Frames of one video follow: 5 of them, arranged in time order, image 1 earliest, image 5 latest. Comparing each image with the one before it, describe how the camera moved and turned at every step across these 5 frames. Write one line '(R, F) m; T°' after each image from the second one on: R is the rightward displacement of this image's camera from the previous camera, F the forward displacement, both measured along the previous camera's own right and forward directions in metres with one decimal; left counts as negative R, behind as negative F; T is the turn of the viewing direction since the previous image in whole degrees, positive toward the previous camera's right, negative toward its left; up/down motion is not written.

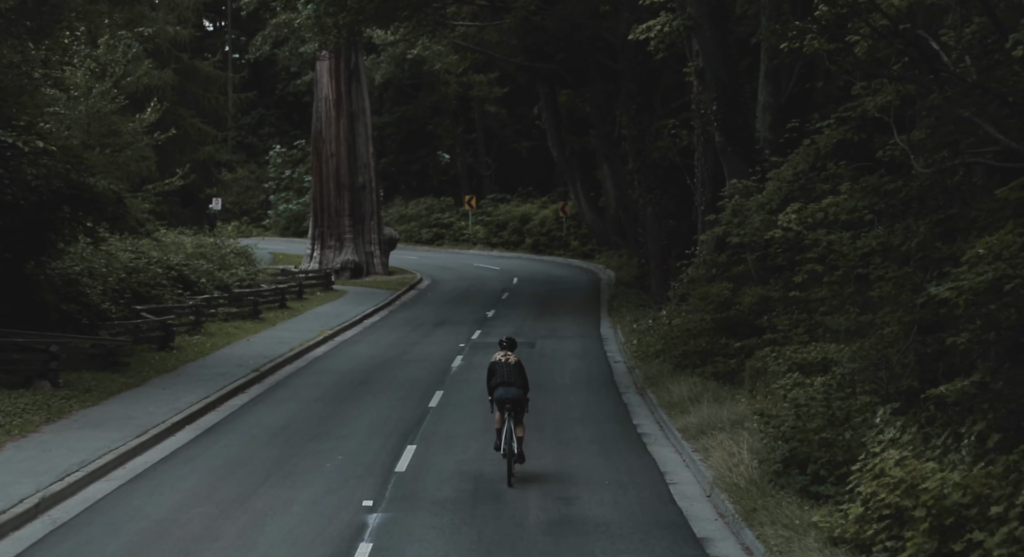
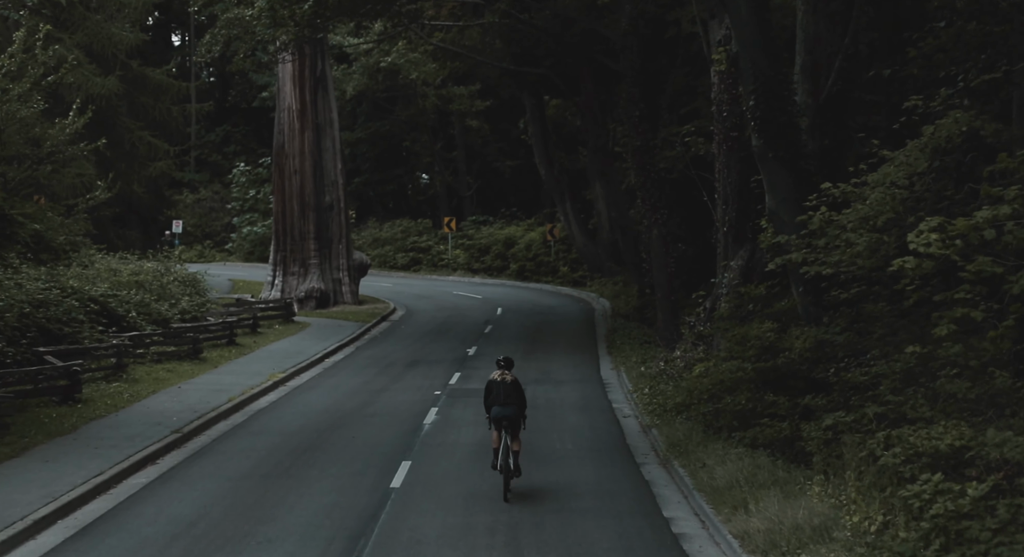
(-0.1, +5.0) m; +1°
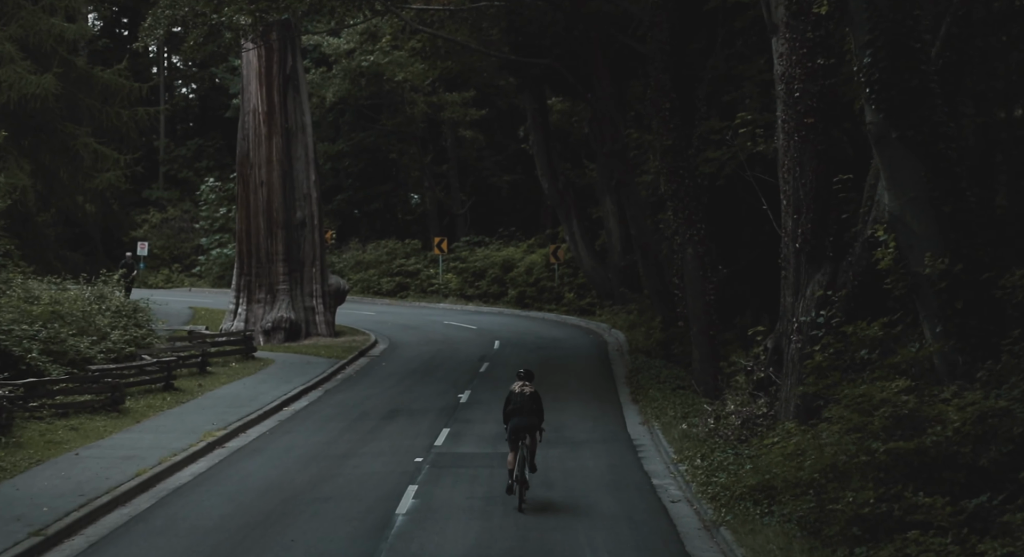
(-0.1, +6.1) m; 0°
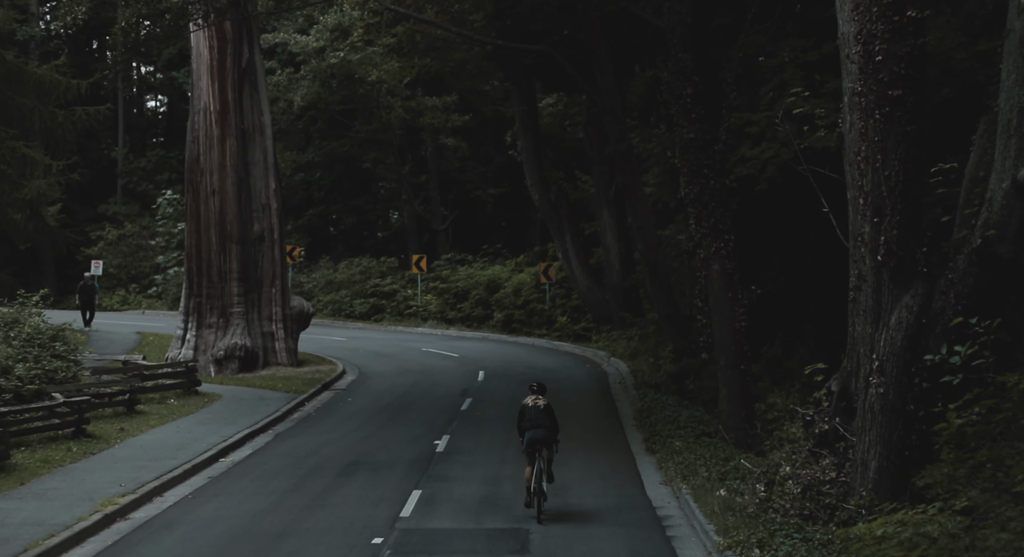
(0.0, +4.8) m; +1°
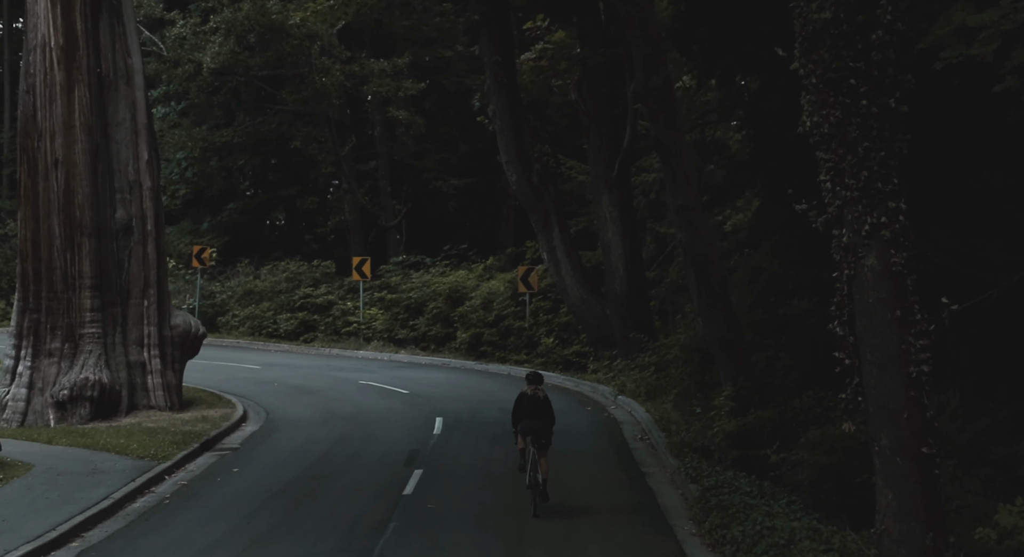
(-0.1, +10.3) m; +1°
